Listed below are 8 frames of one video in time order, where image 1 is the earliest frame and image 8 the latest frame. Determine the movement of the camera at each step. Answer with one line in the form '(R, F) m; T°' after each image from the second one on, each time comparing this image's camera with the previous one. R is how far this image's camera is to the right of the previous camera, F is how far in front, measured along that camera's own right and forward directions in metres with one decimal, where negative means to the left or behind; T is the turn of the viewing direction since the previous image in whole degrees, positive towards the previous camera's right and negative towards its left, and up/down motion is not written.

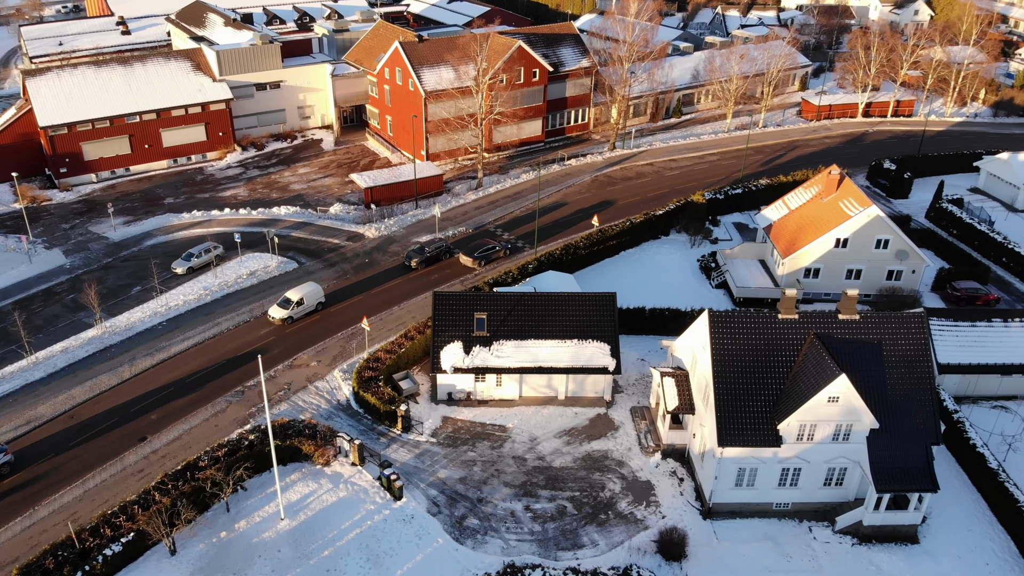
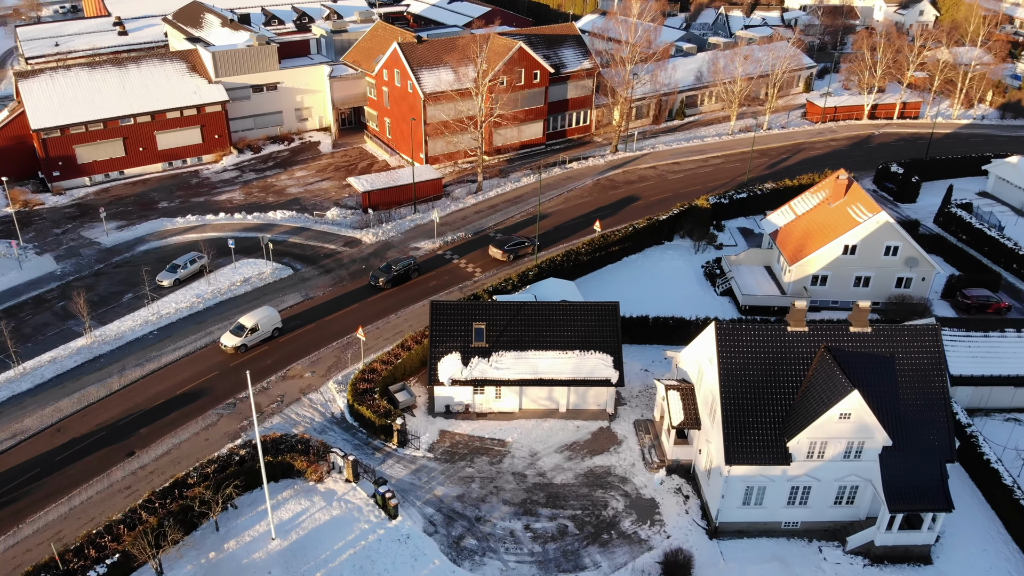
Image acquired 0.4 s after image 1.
(+0.1, +1.1) m; 0°
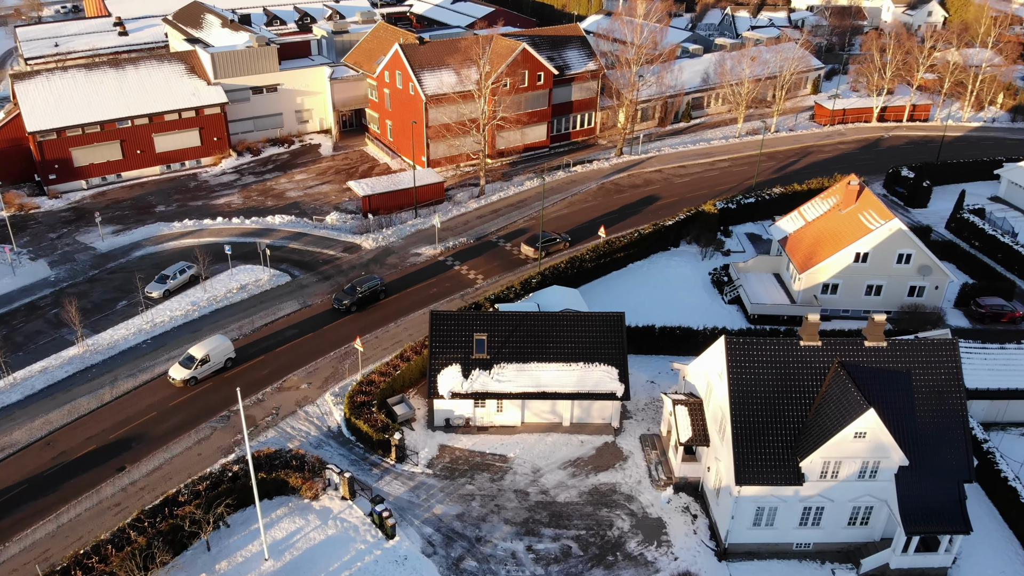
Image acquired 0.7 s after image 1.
(+0.1, +1.1) m; 0°
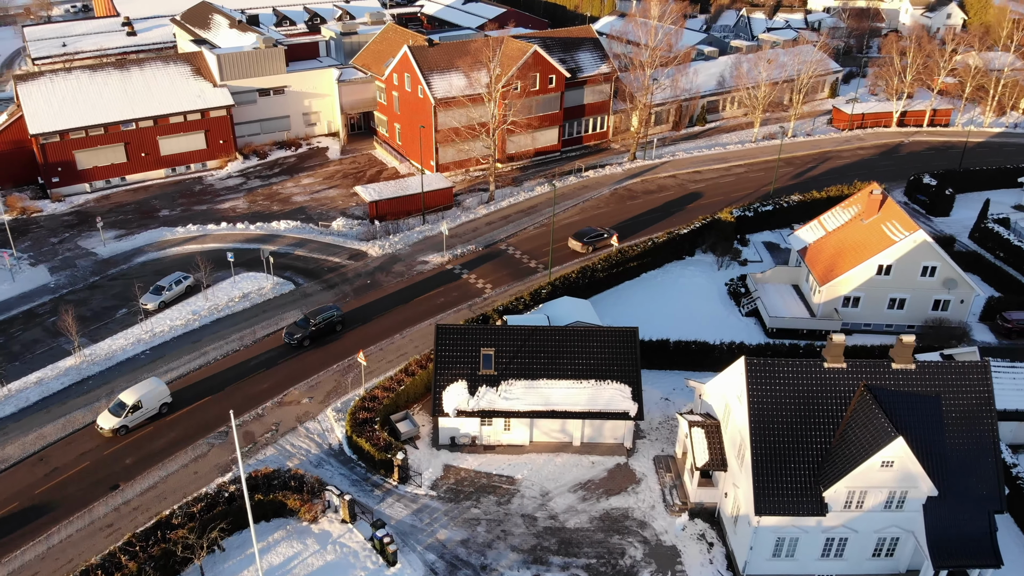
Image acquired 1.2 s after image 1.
(+0.1, +1.3) m; -1°
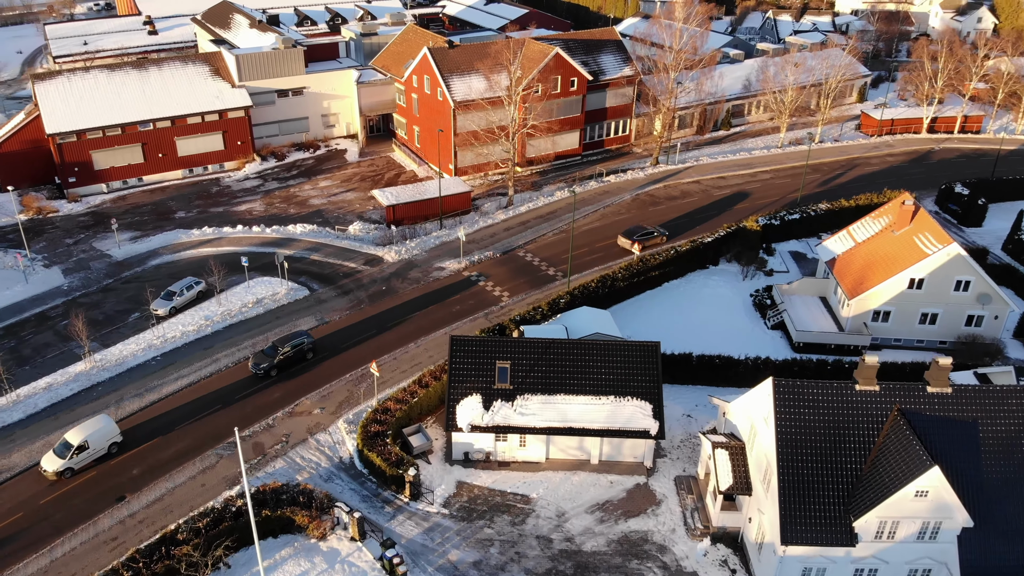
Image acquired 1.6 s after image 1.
(0.0, +1.0) m; -1°
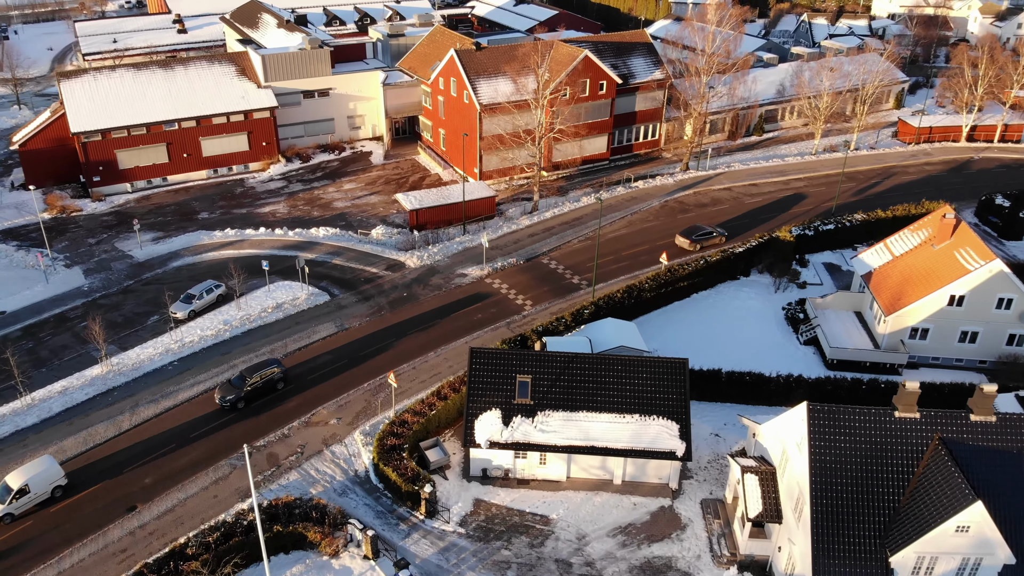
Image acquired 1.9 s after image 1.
(+0.1, +1.0) m; -2°
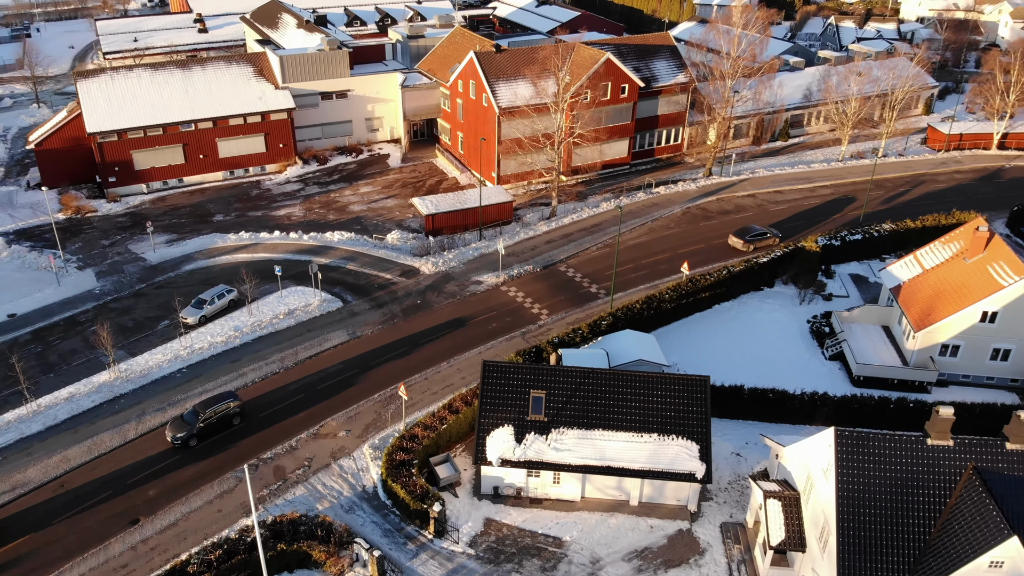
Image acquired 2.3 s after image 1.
(+0.2, +1.0) m; -1°
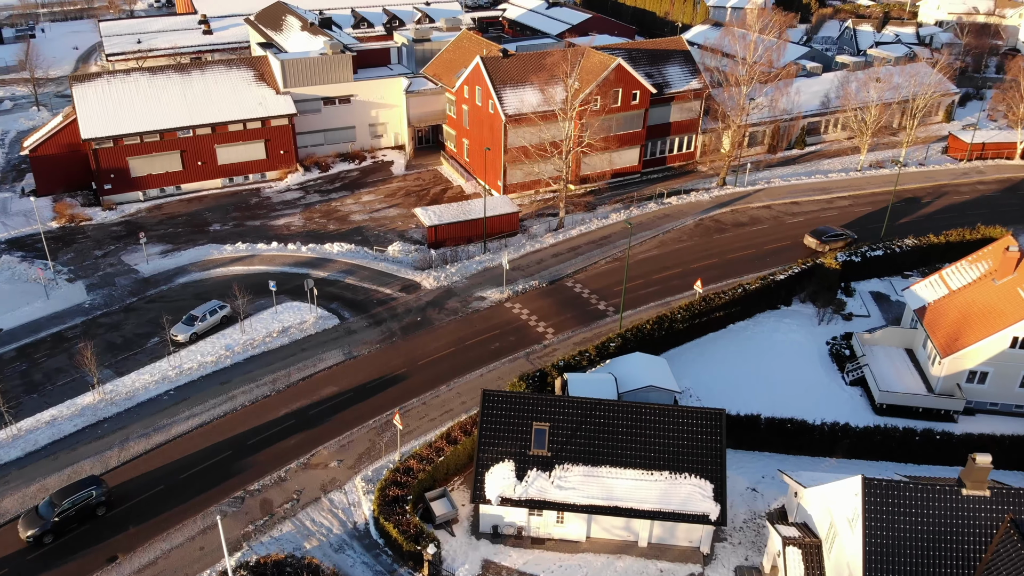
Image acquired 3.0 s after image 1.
(+0.3, +1.9) m; -1°
